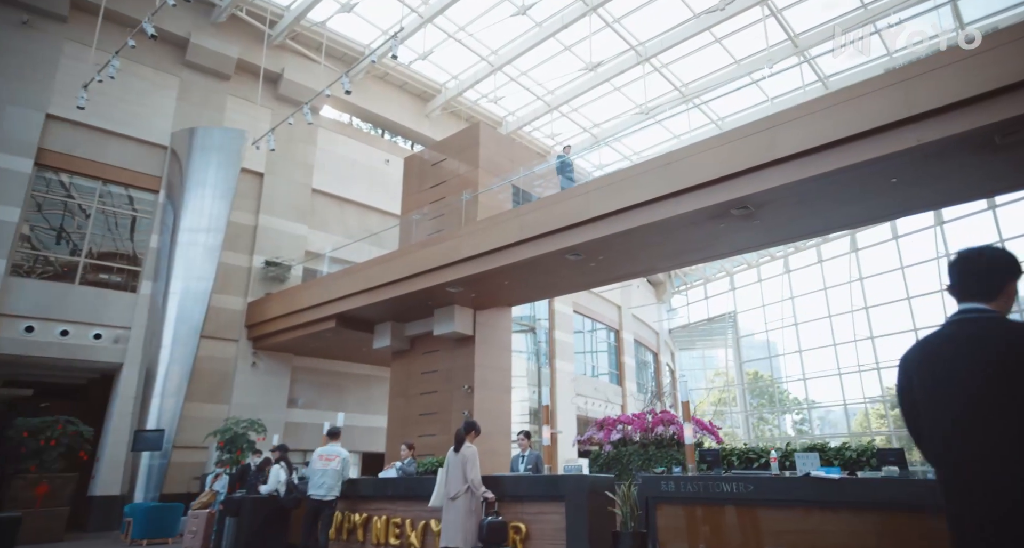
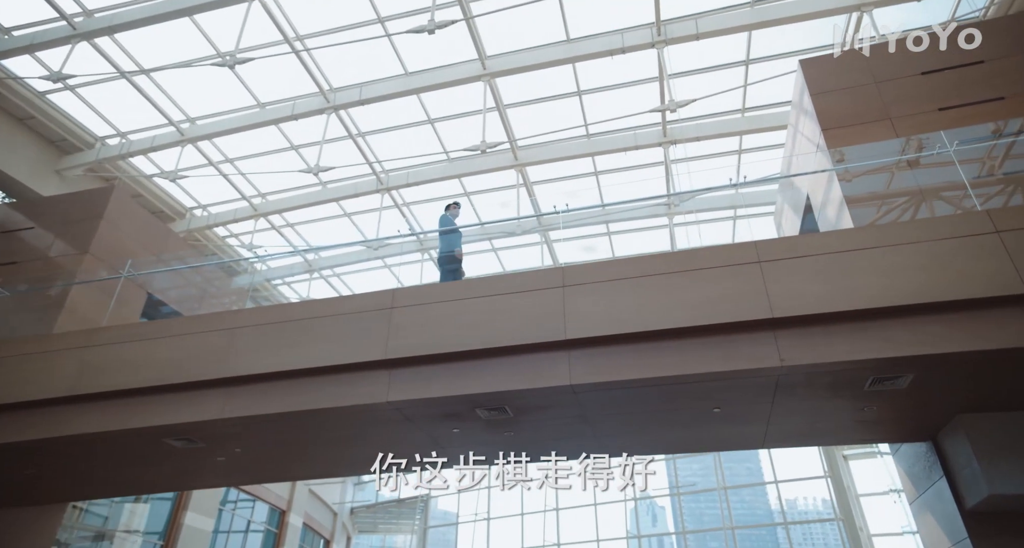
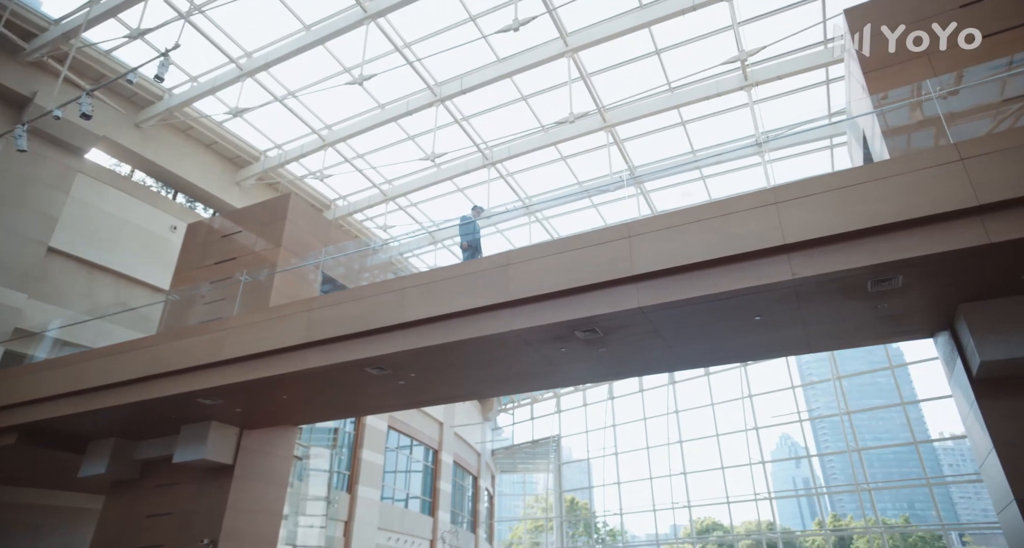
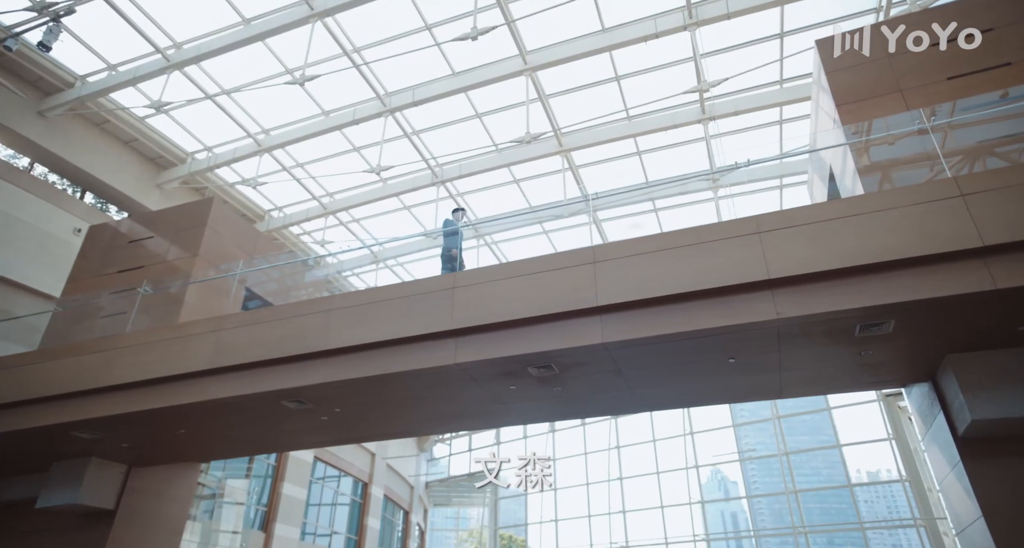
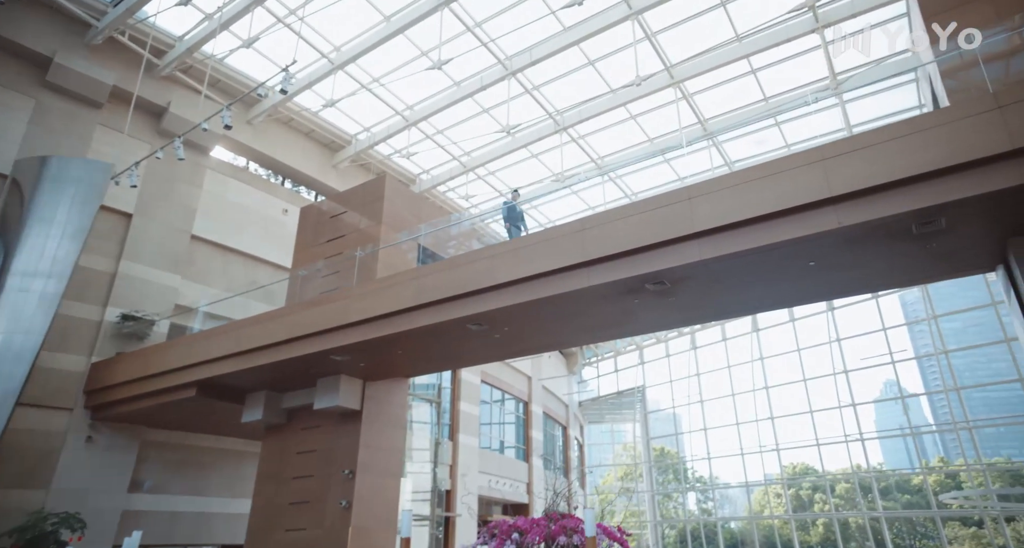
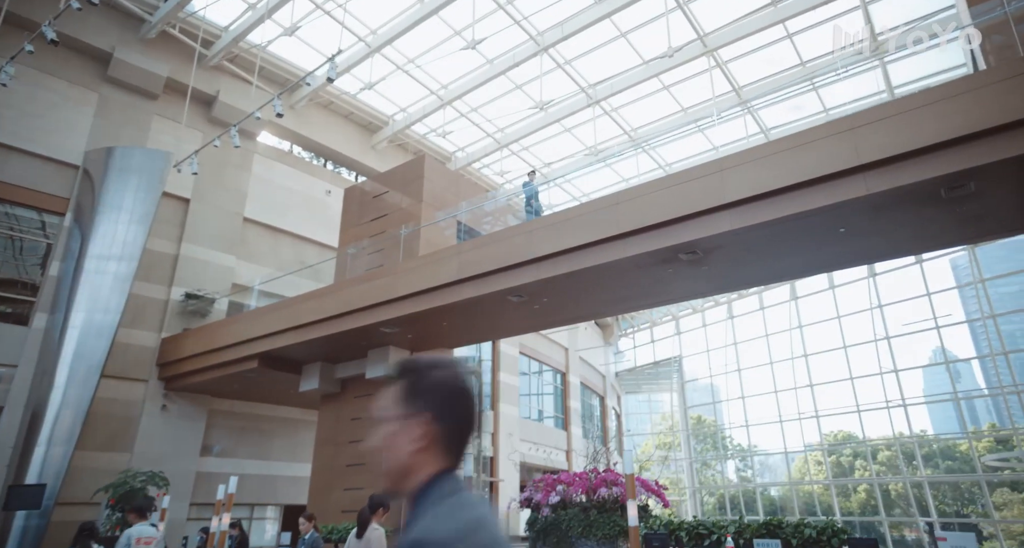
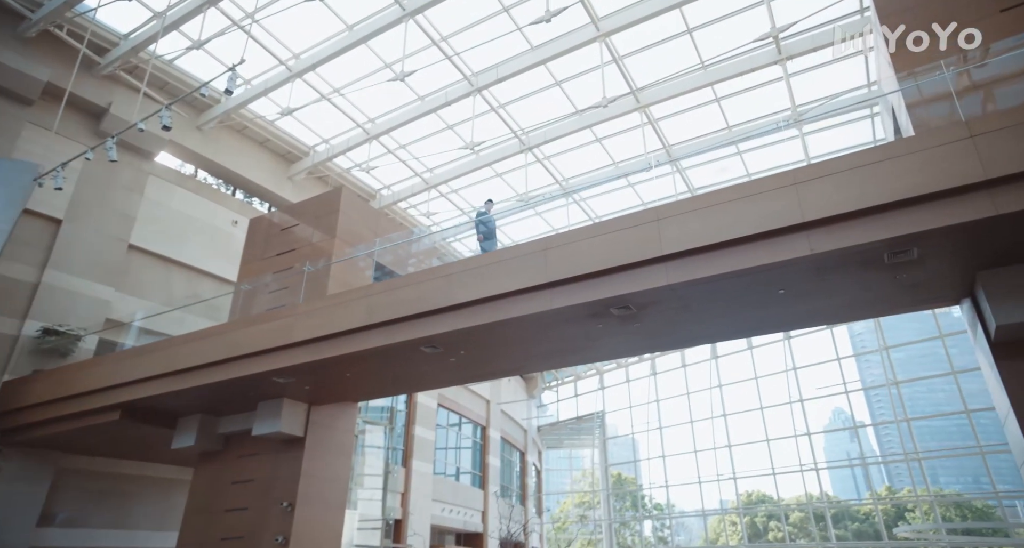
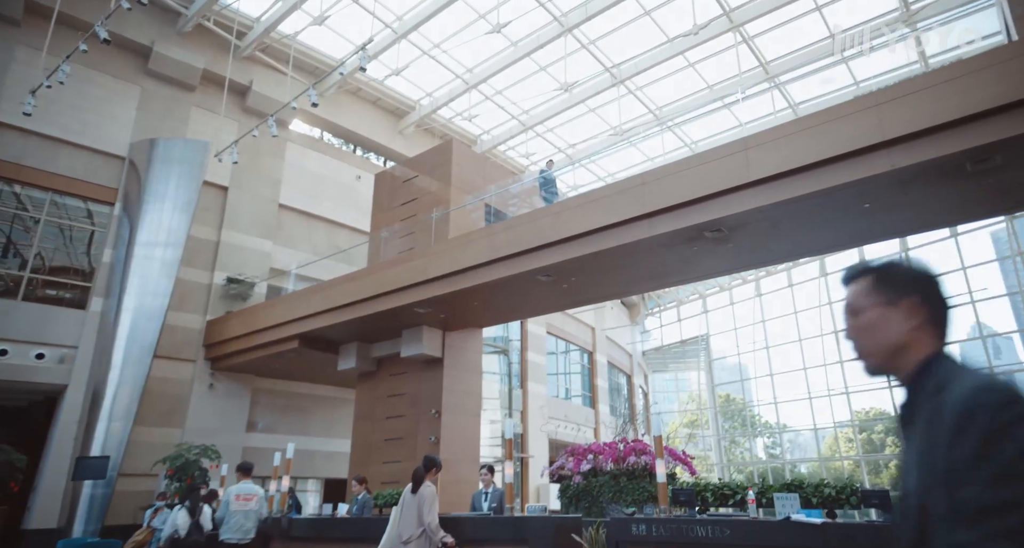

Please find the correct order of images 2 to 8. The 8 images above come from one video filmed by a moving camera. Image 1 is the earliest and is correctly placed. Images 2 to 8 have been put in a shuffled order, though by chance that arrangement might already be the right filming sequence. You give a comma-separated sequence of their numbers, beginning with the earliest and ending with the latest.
8, 6, 5, 7, 3, 4, 2
